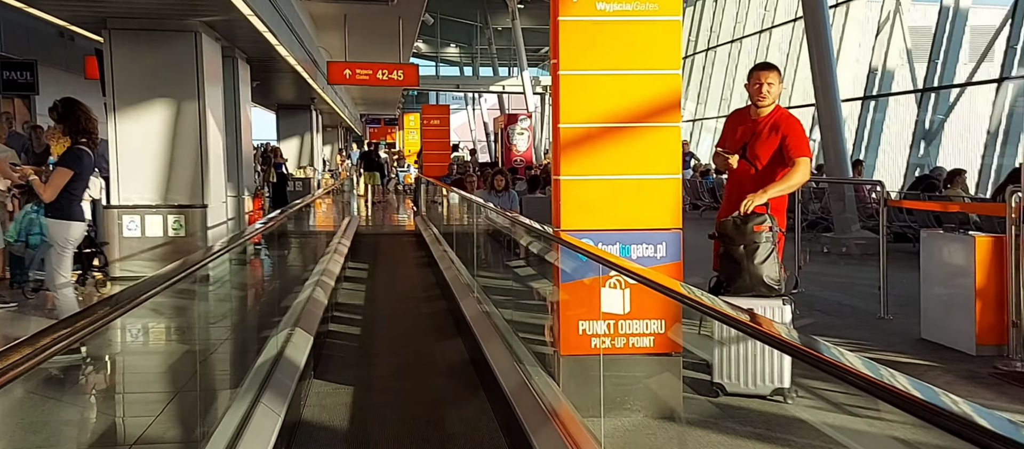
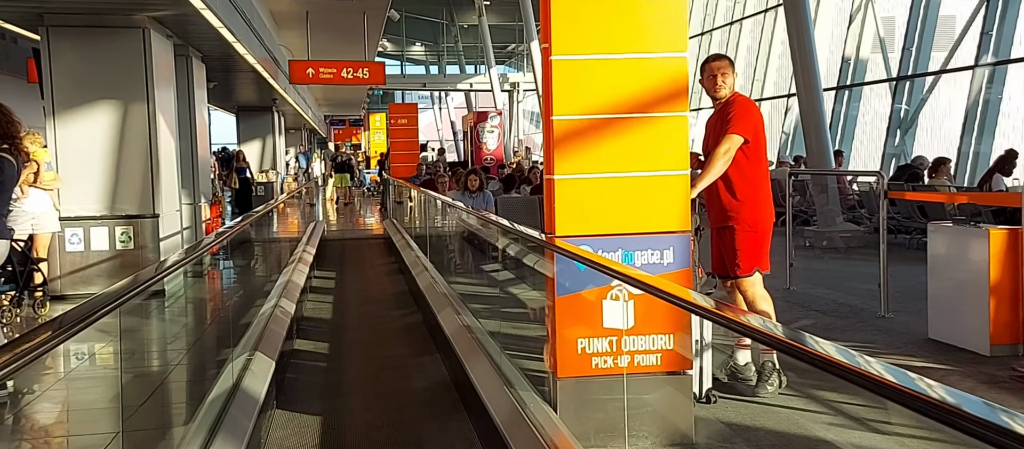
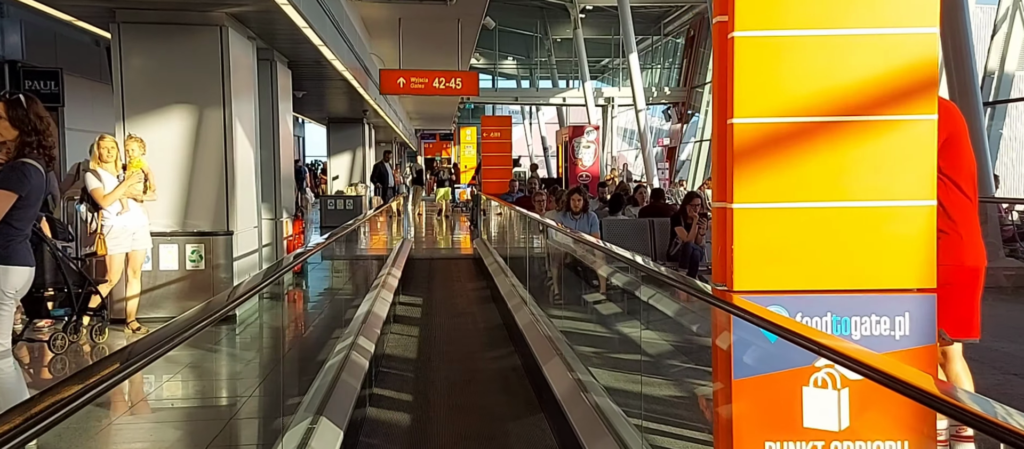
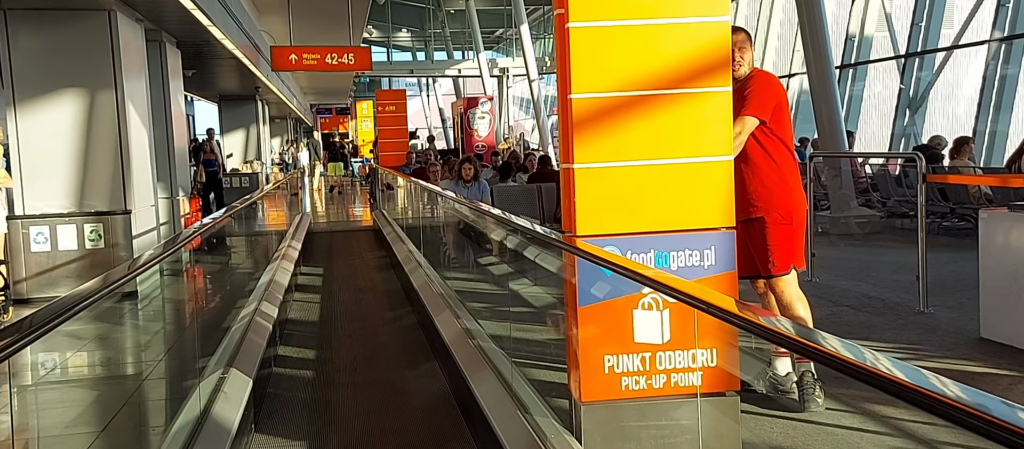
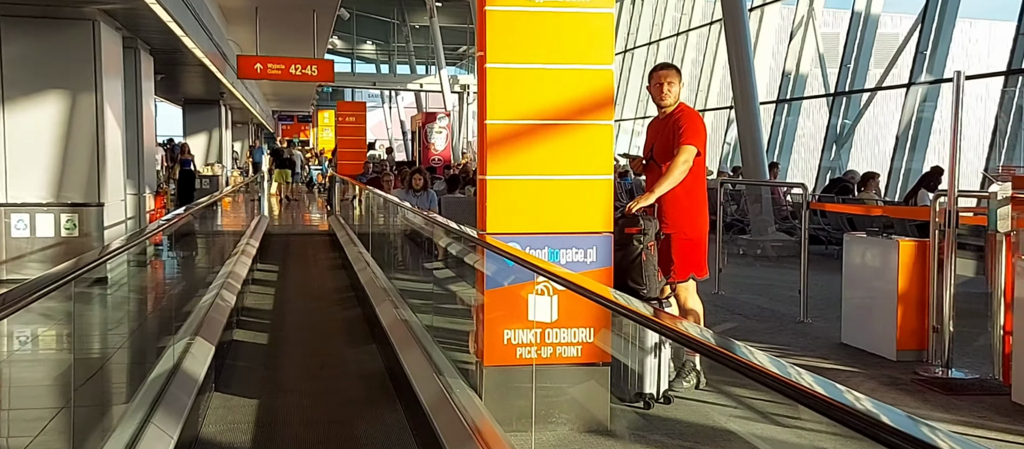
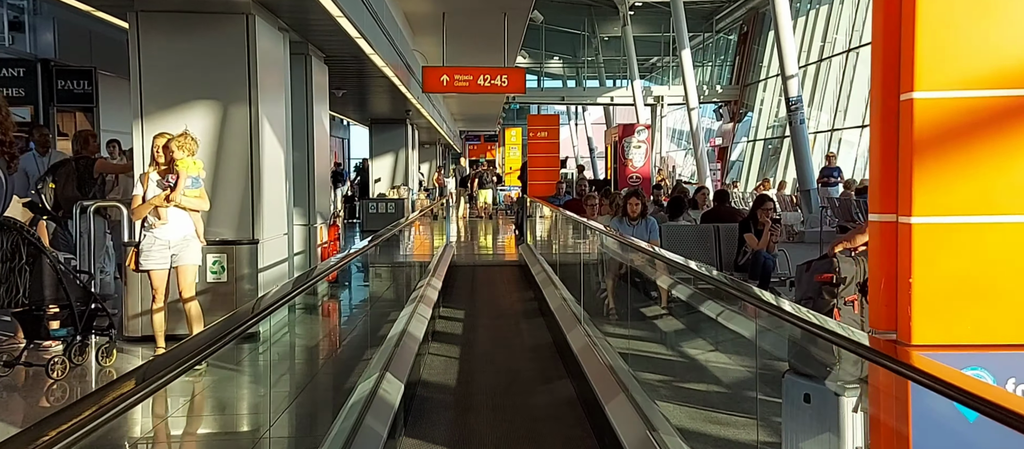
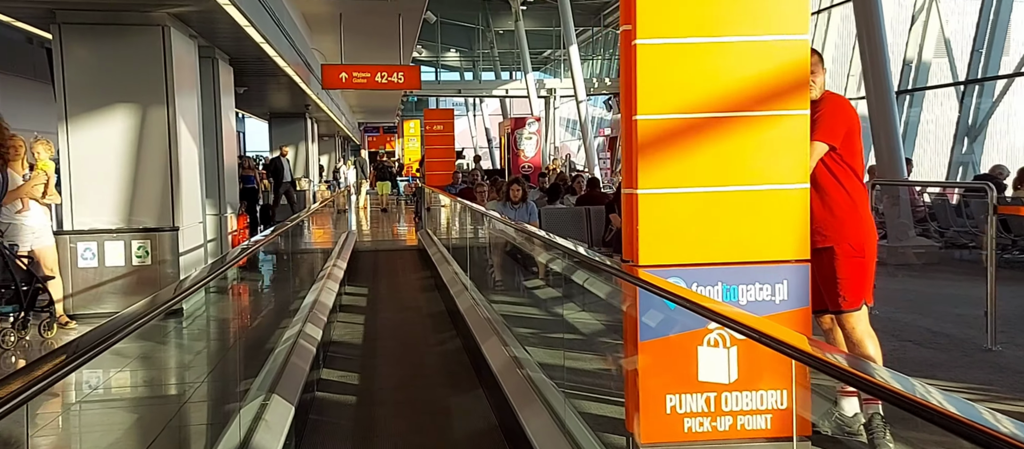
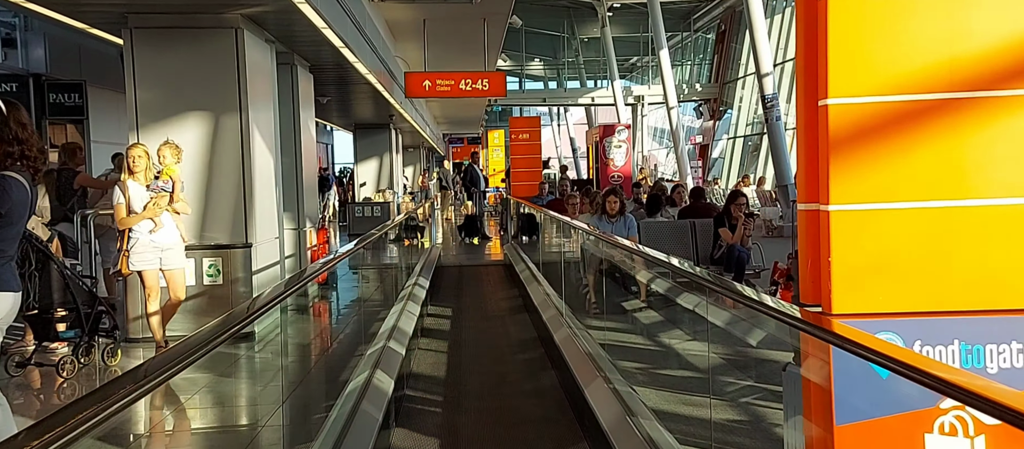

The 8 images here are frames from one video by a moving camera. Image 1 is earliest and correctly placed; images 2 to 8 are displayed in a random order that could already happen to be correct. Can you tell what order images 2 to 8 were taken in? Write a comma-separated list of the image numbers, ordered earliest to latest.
5, 2, 4, 7, 3, 8, 6
